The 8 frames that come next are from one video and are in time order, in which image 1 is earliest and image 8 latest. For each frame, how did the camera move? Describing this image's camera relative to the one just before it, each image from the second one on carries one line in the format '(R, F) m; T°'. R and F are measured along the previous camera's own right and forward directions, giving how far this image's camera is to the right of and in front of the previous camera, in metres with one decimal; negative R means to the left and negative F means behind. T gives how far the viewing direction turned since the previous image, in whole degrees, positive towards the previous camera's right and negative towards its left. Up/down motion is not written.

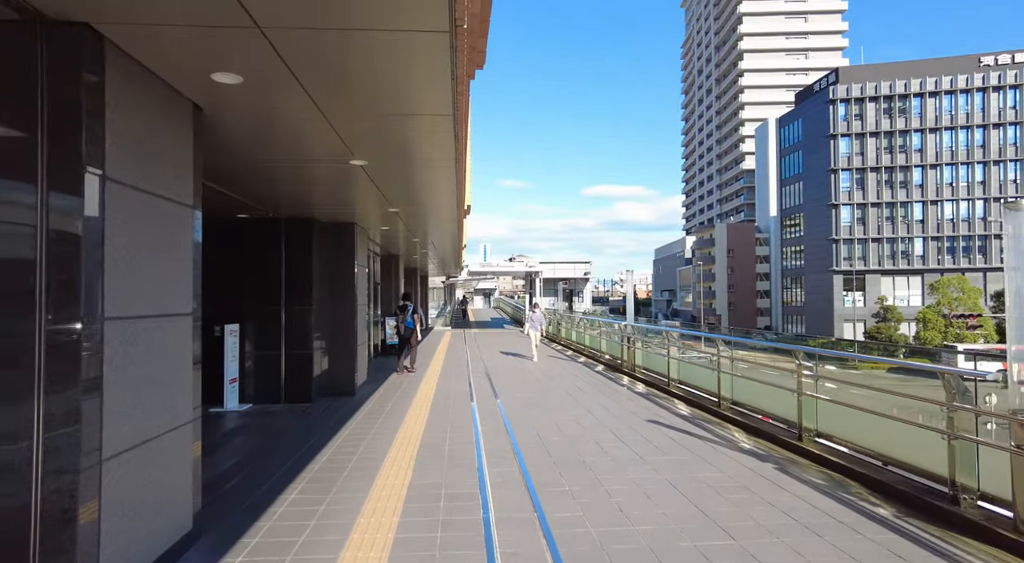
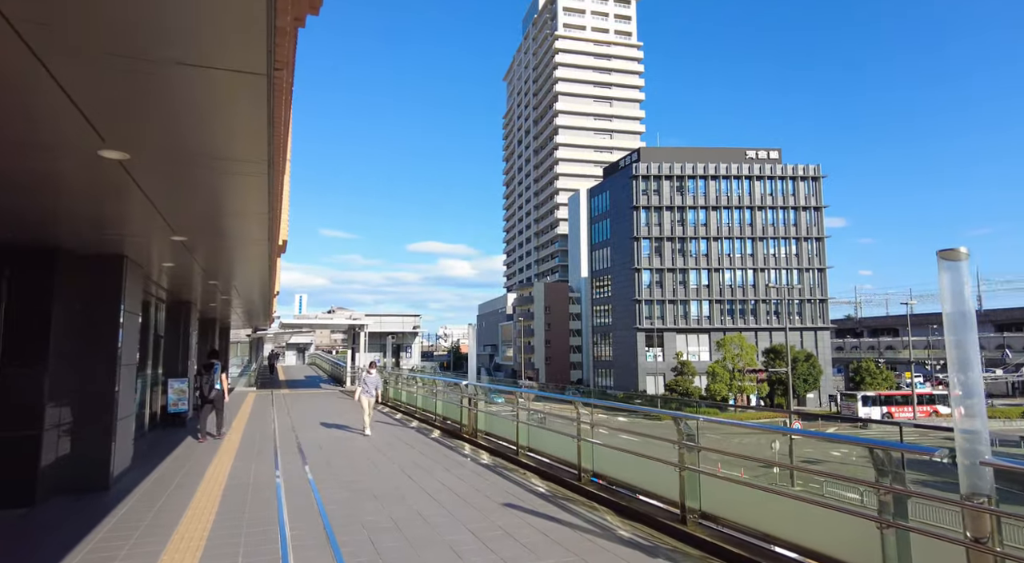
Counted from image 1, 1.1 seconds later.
(-0.1, +1.1) m; +16°
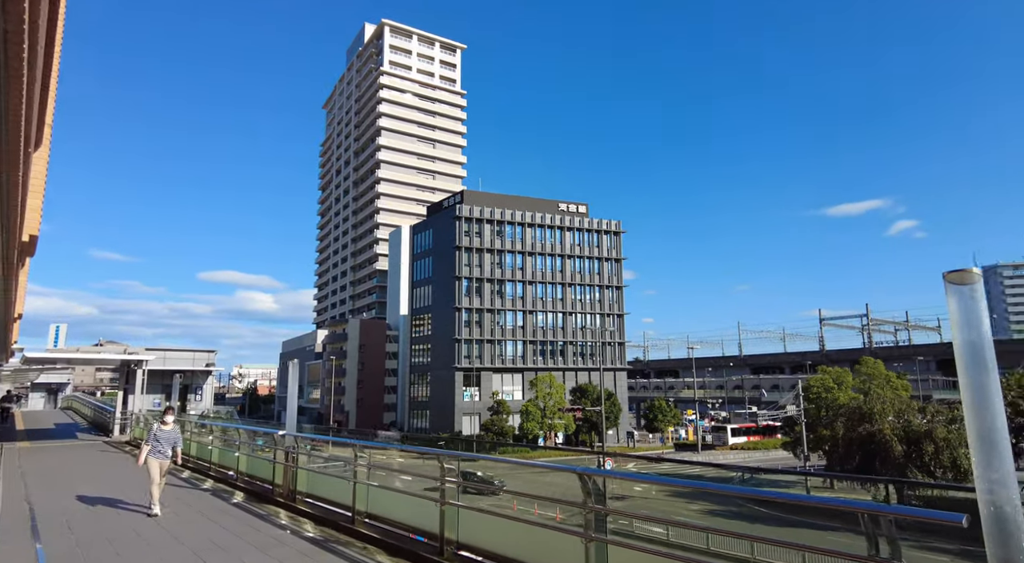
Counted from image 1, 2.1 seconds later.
(-0.3, +1.0) m; +17°
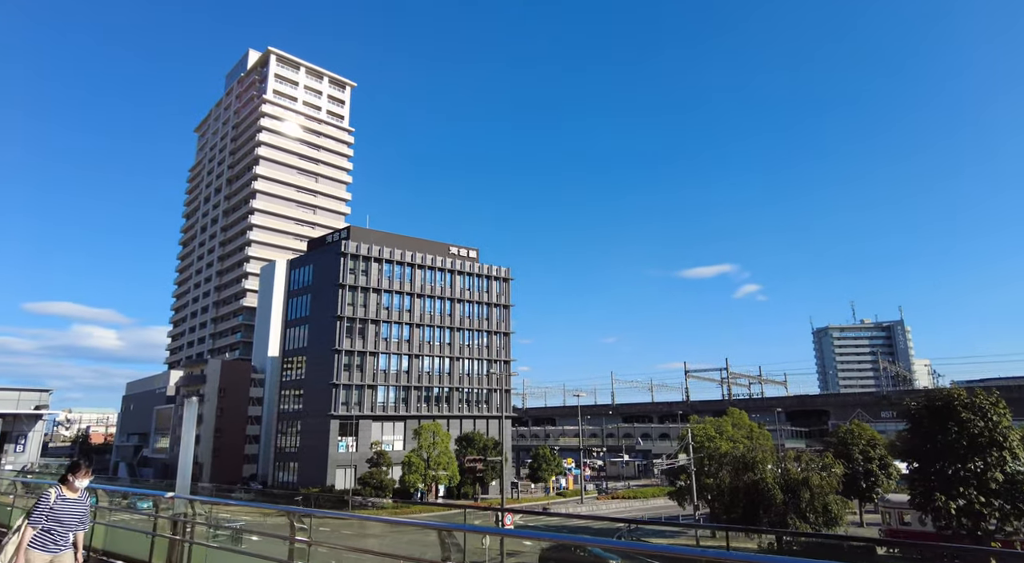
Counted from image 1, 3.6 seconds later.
(-0.9, +1.2) m; +11°
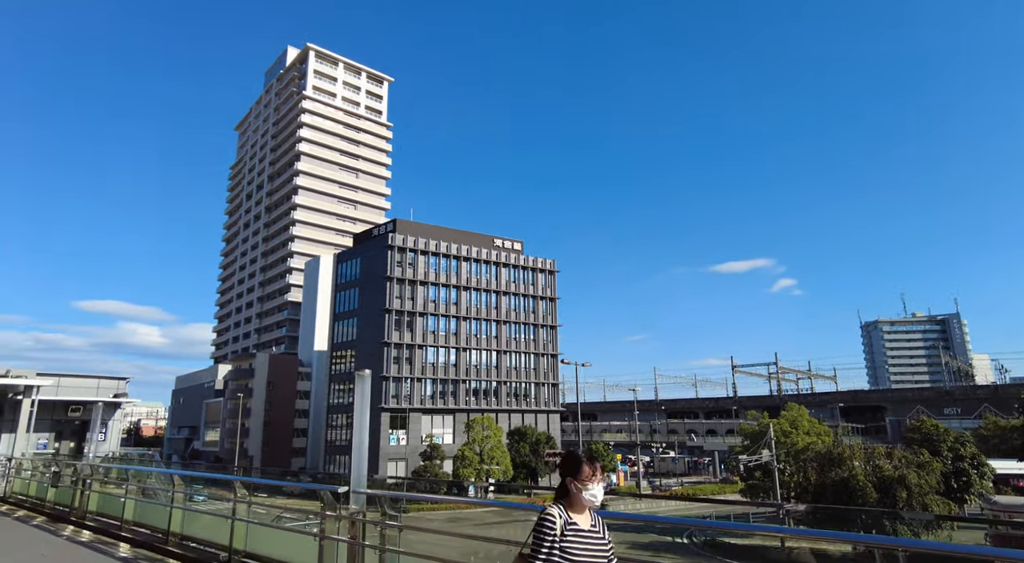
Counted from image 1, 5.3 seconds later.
(-1.6, +1.1) m; -3°
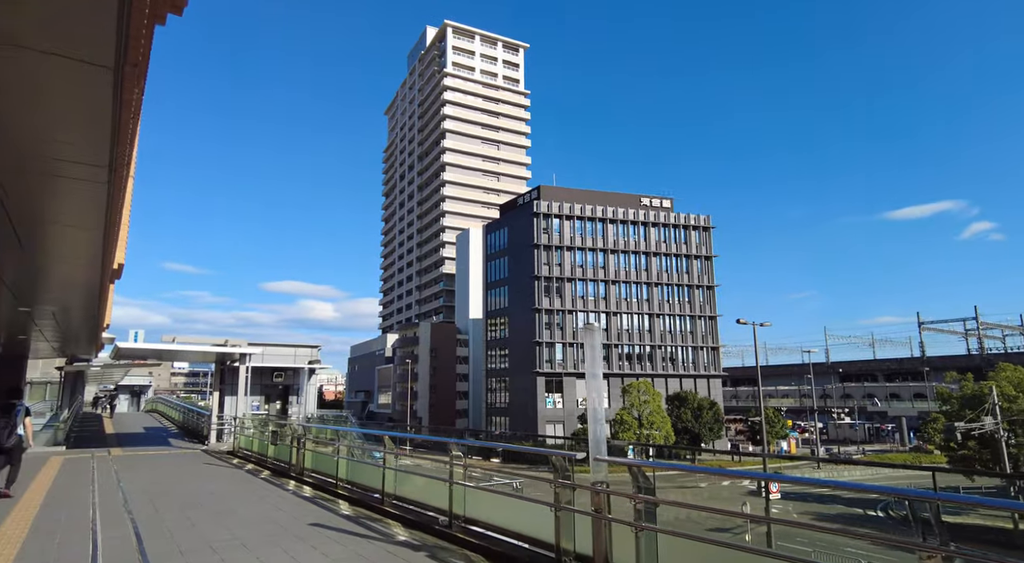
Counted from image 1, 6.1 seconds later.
(-0.7, +0.5) m; -13°
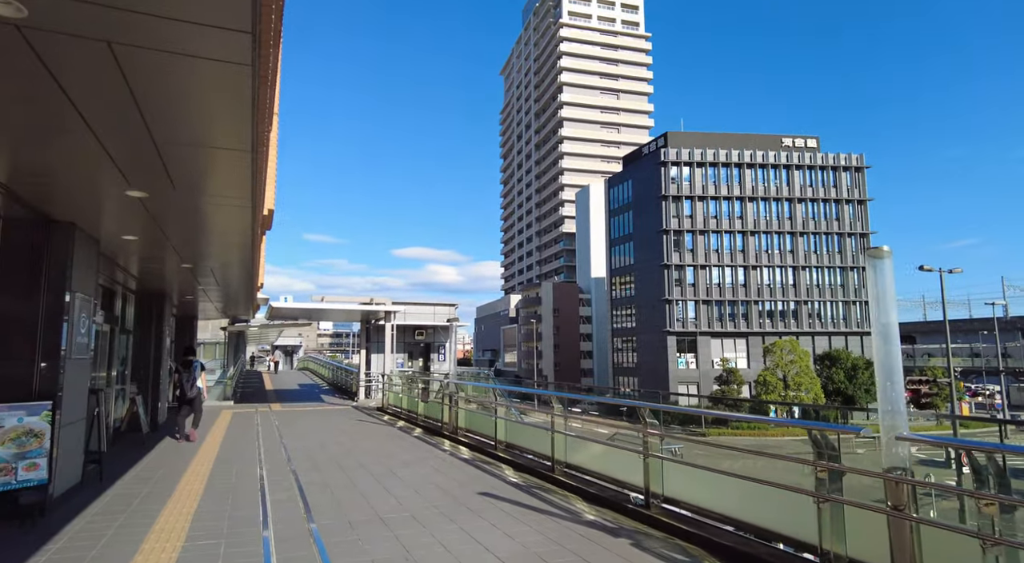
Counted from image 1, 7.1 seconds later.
(-0.6, +0.9) m; -11°
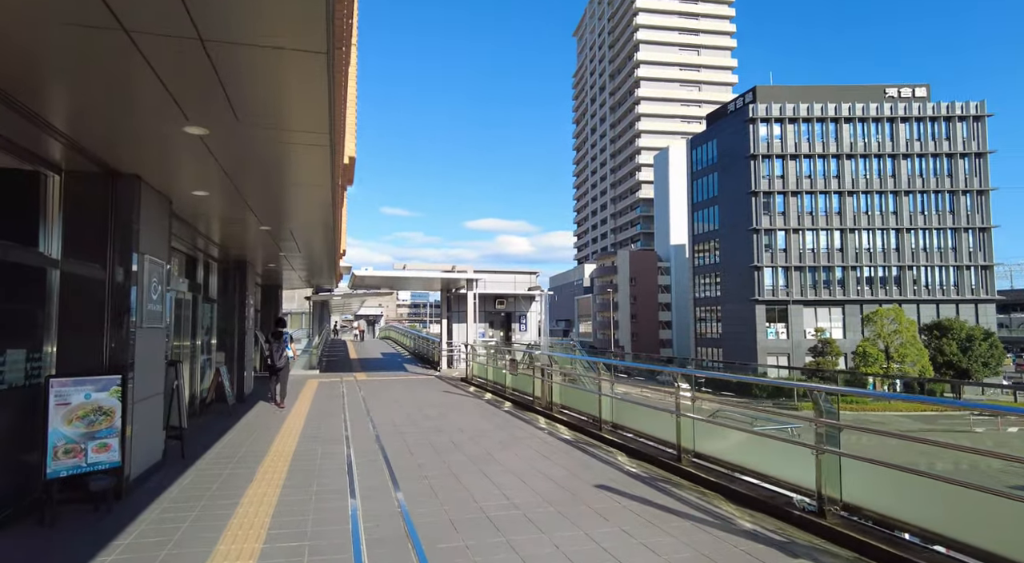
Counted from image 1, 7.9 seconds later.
(-0.3, +0.8) m; -7°
